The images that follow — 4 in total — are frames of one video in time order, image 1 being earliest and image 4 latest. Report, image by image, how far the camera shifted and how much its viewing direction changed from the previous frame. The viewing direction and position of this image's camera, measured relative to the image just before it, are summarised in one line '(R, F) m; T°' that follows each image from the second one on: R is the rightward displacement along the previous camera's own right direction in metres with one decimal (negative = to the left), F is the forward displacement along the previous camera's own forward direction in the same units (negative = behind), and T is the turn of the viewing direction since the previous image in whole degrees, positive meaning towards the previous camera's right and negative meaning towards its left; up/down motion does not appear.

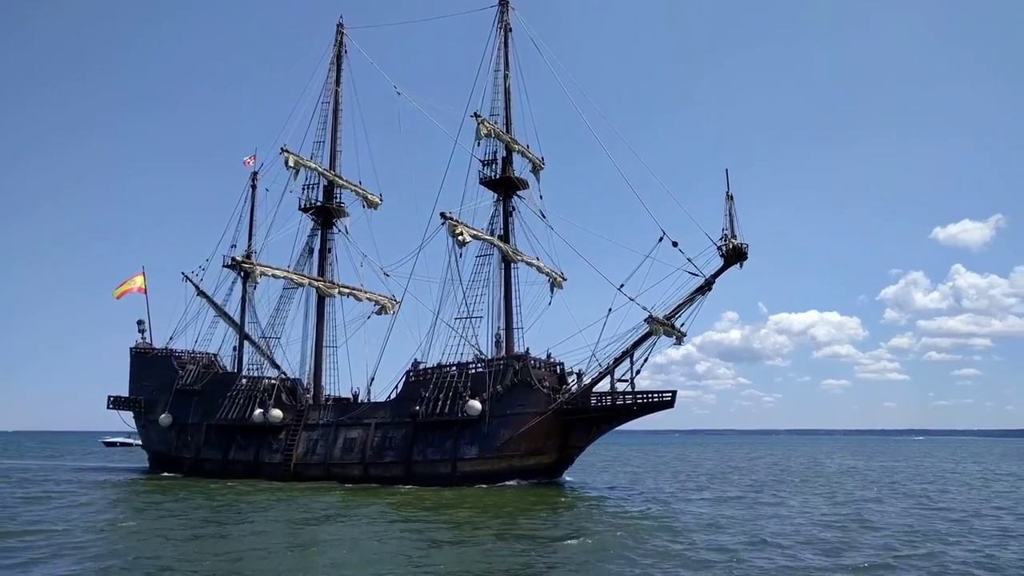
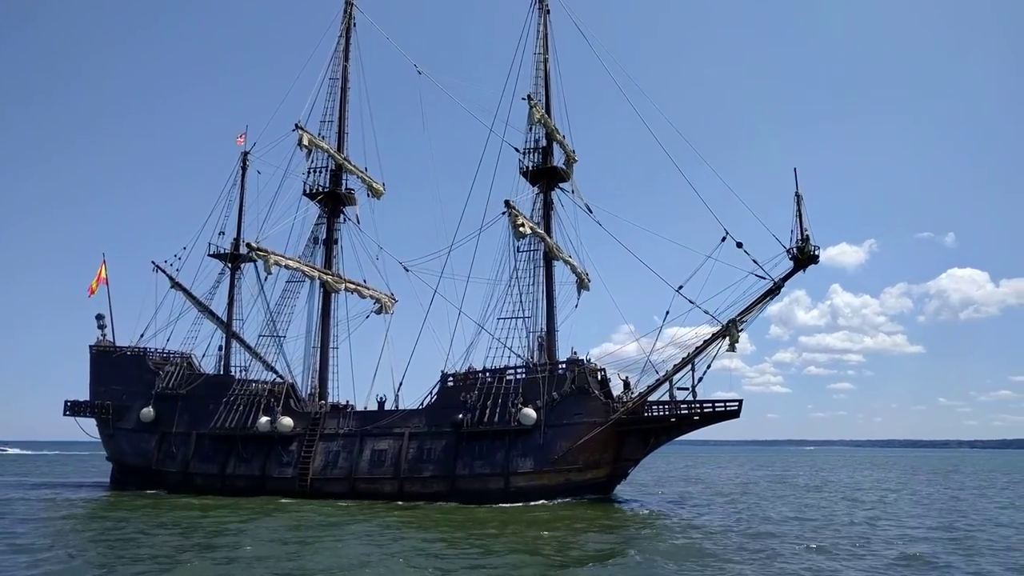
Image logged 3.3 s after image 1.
(-6.0, +3.1) m; +7°
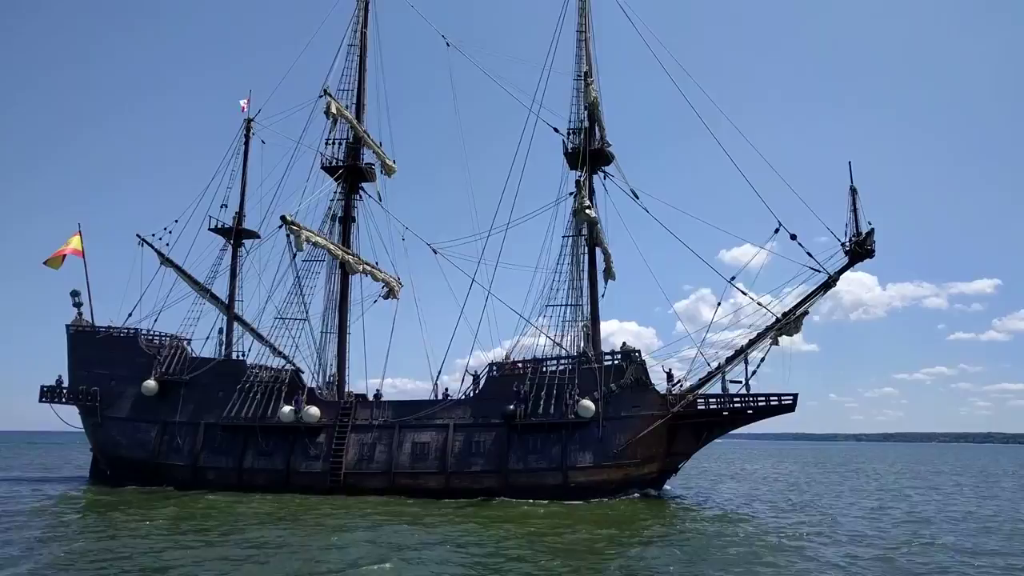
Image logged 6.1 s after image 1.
(-5.2, +1.9) m; +6°
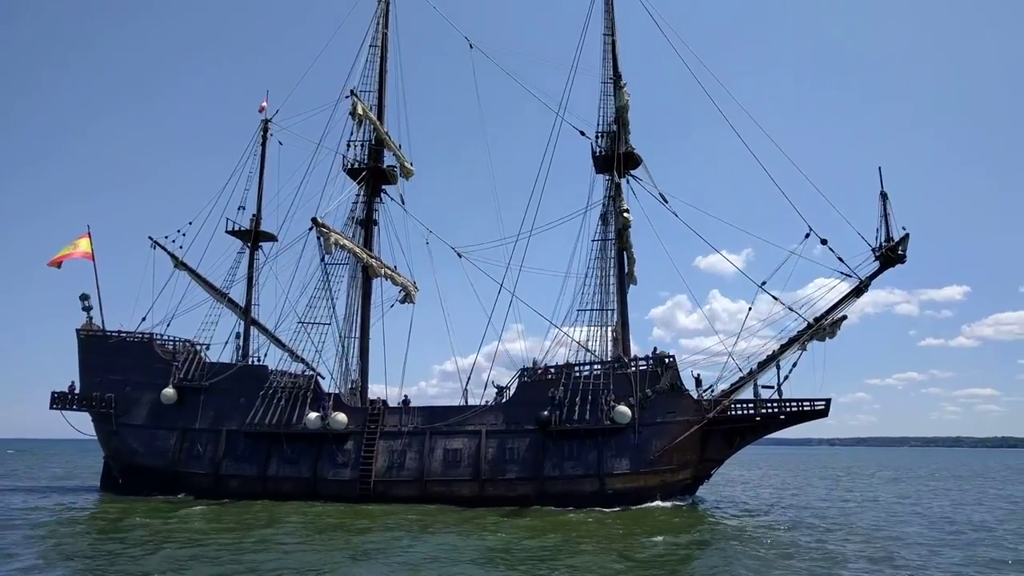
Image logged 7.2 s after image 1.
(-2.1, +0.4) m; +1°
